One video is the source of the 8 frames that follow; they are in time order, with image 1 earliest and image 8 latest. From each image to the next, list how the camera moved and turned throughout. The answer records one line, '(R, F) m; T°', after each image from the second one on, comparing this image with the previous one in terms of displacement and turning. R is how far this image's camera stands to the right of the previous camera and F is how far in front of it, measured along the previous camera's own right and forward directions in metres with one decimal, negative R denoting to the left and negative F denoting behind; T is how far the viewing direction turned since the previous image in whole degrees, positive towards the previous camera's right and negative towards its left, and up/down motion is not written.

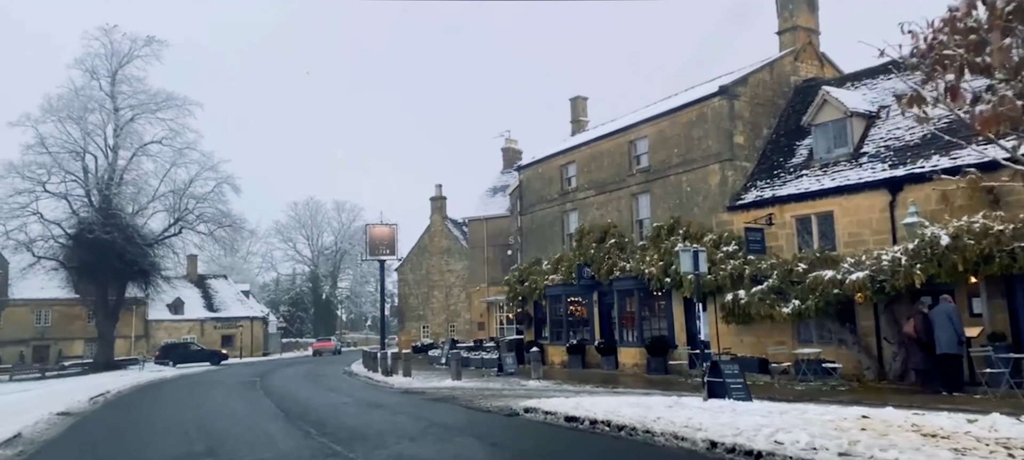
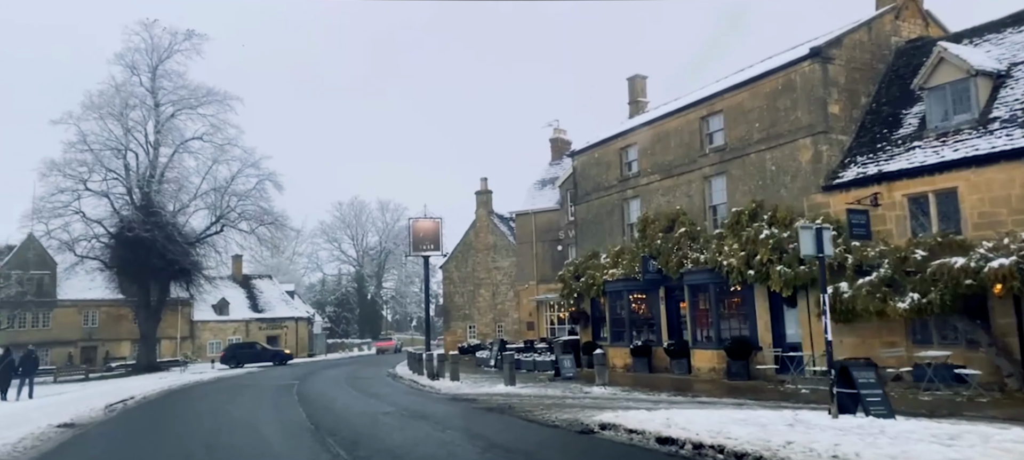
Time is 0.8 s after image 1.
(-0.4, +2.1) m; -3°
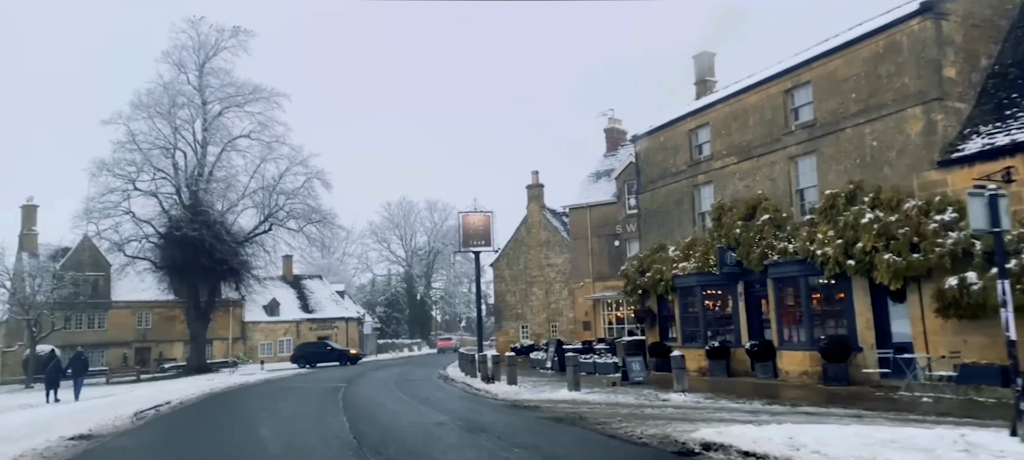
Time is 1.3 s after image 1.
(-0.3, +1.7) m; -4°
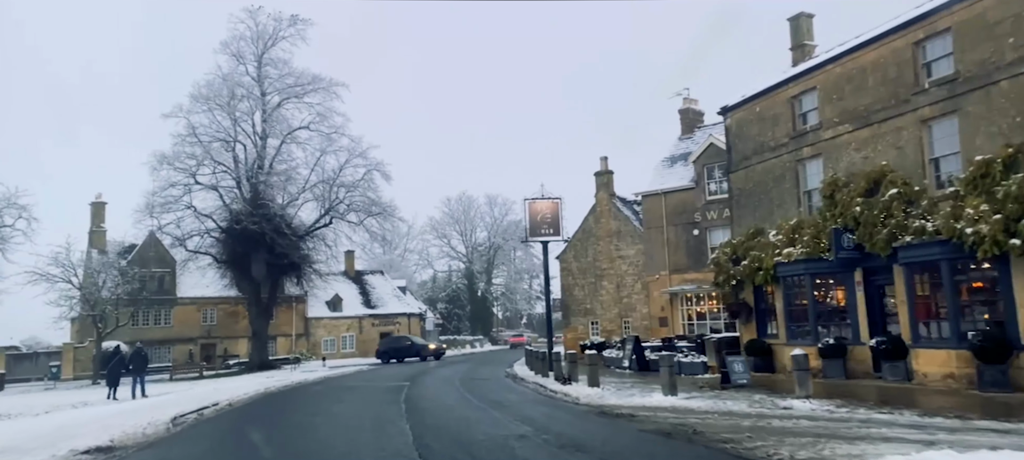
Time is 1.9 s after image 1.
(-0.5, +2.1) m; -5°
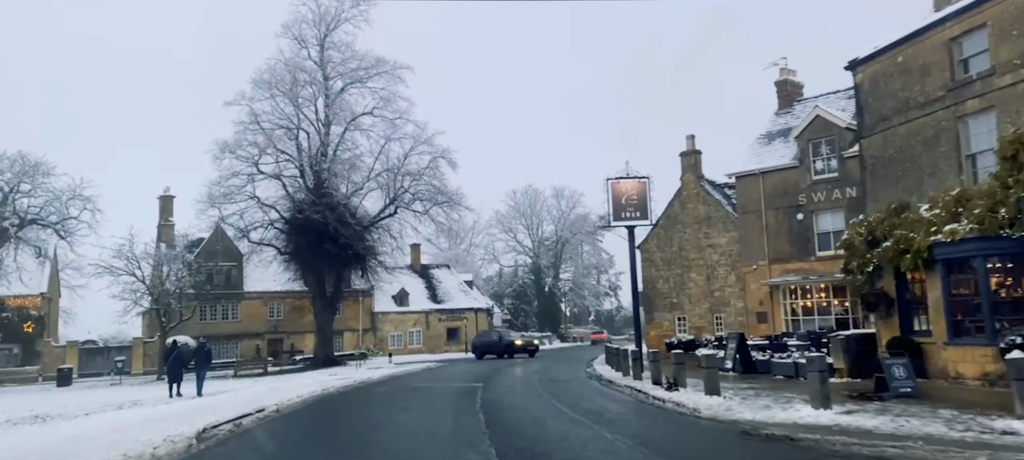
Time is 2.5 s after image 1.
(-0.6, +2.8) m; -5°
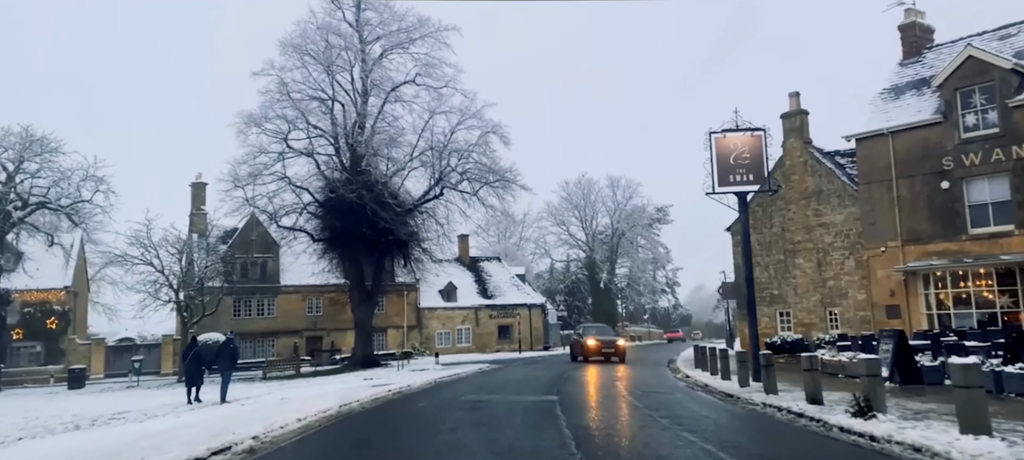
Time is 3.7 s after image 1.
(-0.8, +5.2) m; -4°
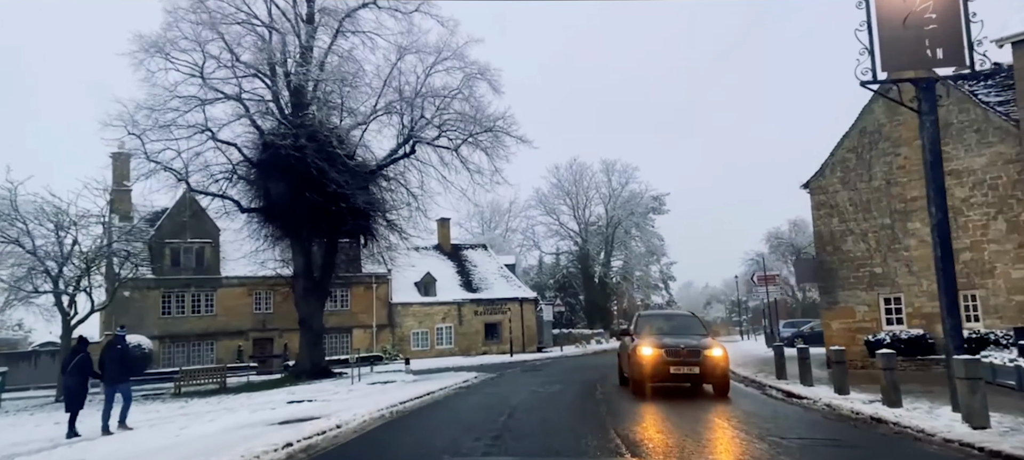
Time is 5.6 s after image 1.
(-0.4, +8.4) m; +1°
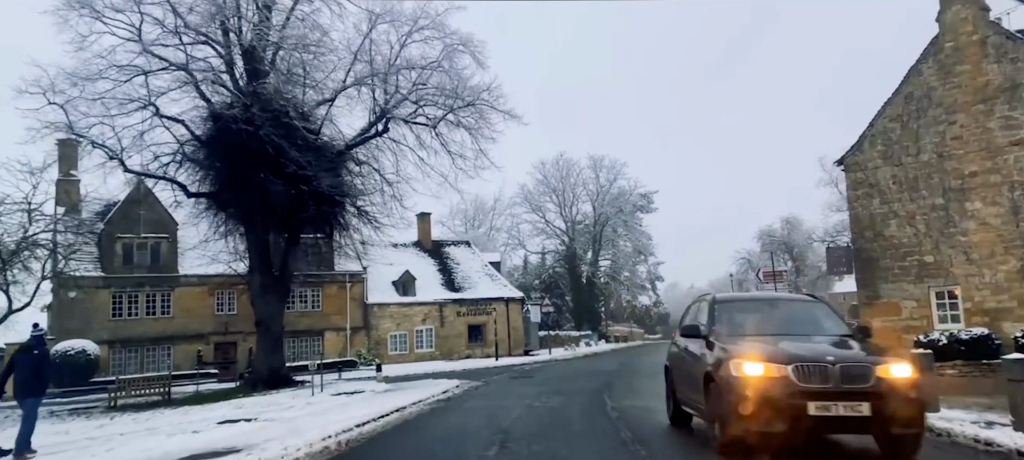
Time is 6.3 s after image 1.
(-0.1, +3.2) m; +1°
